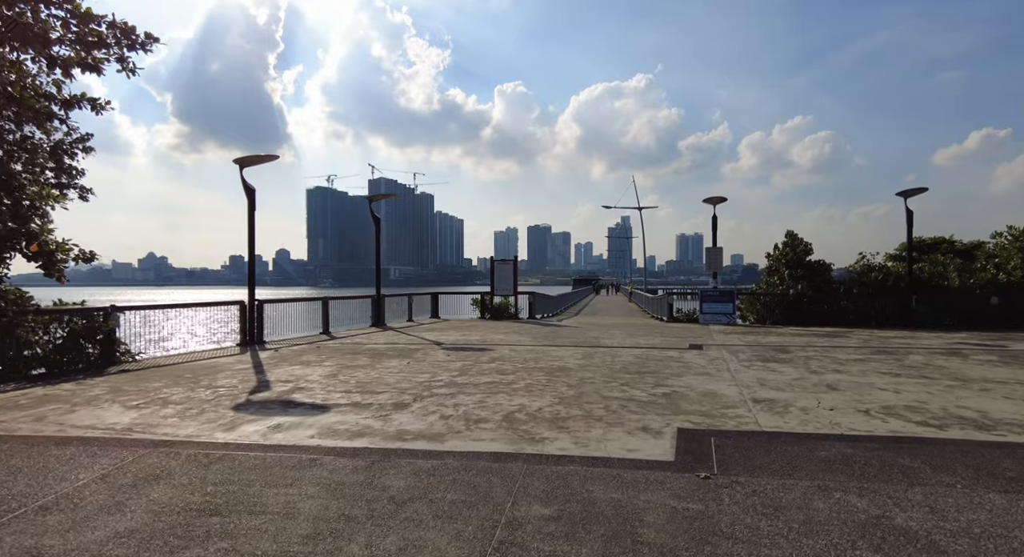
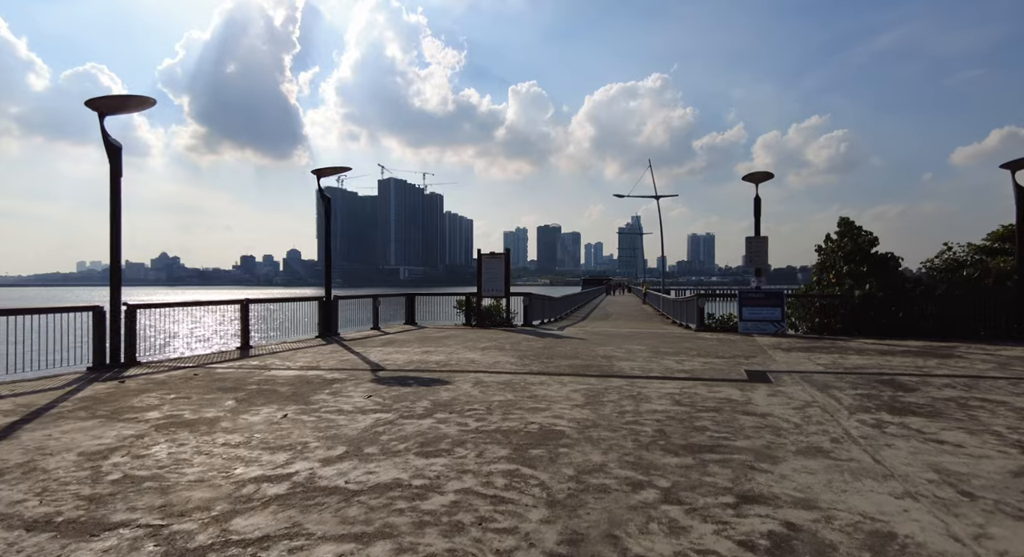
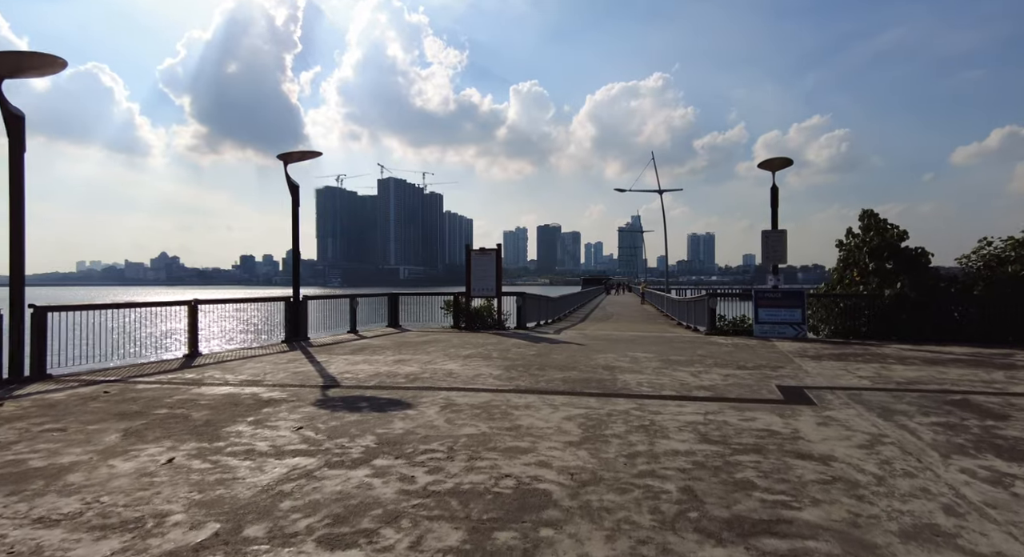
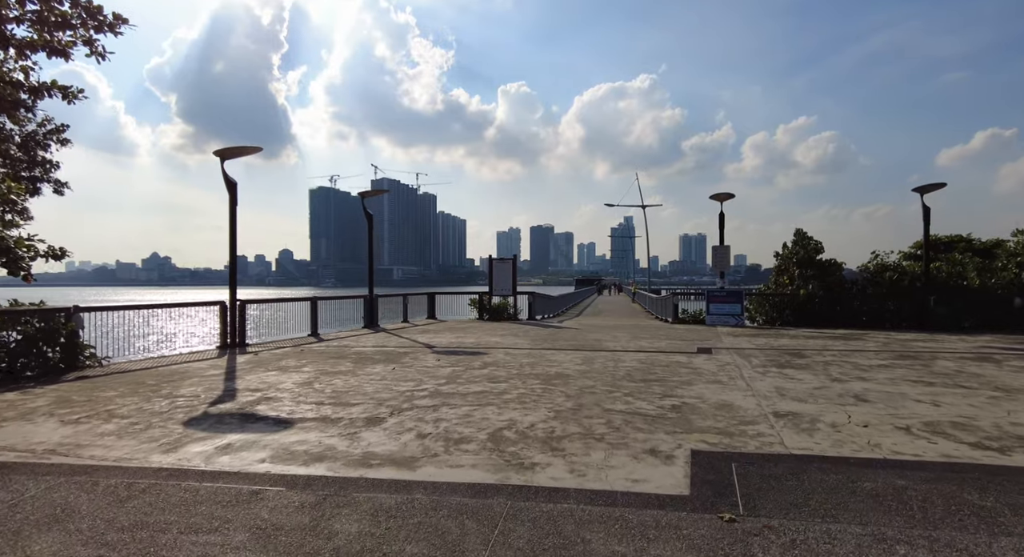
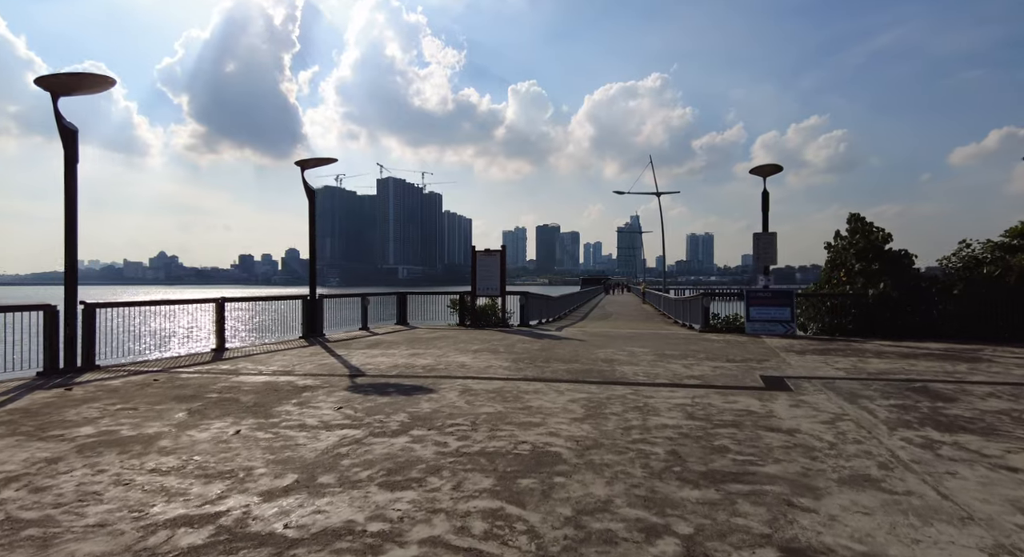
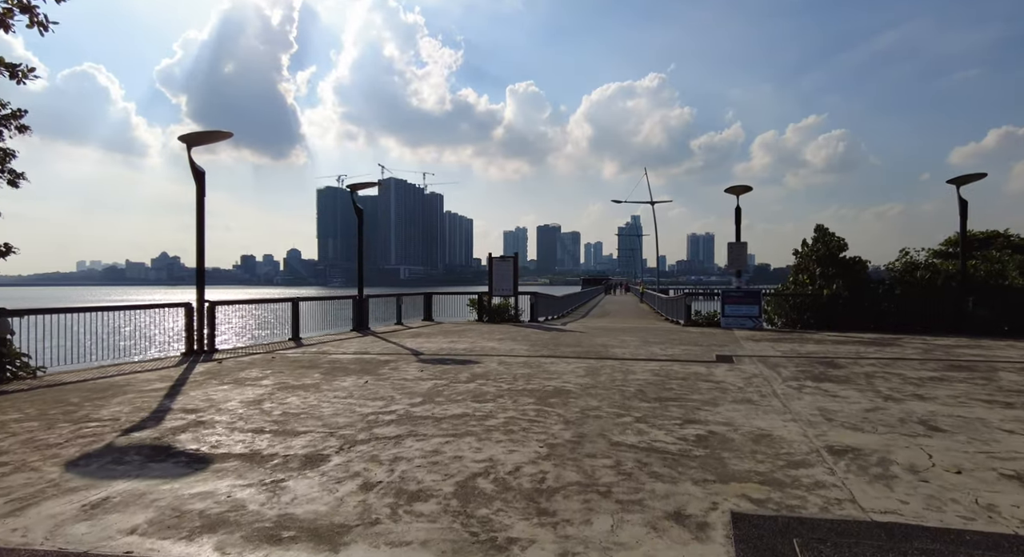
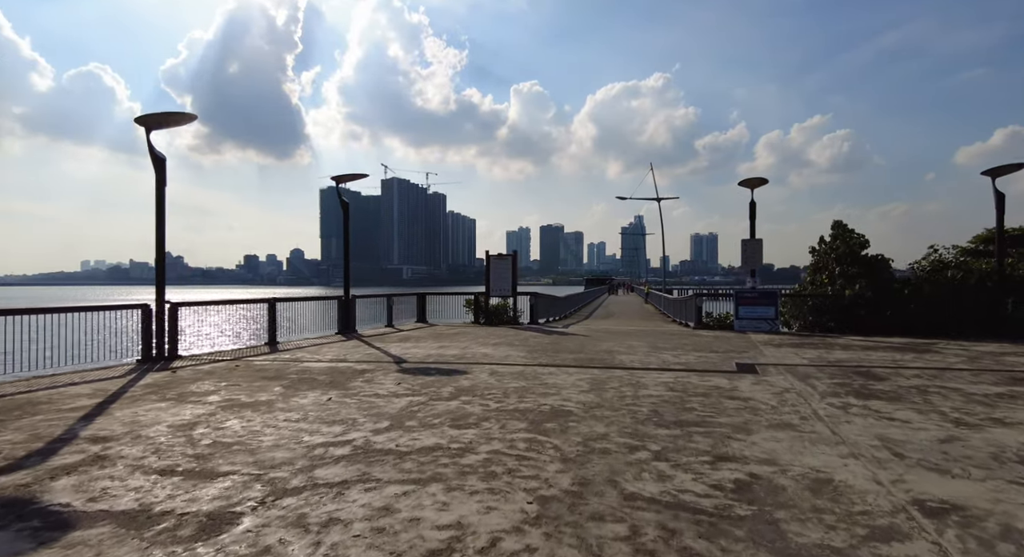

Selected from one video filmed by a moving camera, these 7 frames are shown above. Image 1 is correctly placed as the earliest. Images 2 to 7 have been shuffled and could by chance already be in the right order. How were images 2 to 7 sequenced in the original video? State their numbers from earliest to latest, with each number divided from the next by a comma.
4, 6, 7, 2, 5, 3
